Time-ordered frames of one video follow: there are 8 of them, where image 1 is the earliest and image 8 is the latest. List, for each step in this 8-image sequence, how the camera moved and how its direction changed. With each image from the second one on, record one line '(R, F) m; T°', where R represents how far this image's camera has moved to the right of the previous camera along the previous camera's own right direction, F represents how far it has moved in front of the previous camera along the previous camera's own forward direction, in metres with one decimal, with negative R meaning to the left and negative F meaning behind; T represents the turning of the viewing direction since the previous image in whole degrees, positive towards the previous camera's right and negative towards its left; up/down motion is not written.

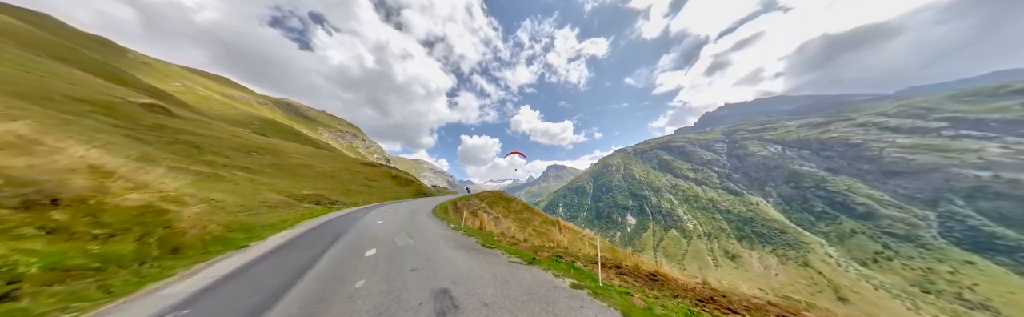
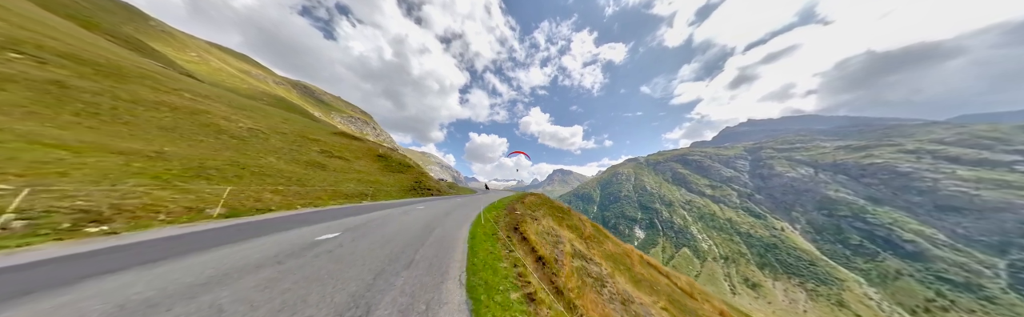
(-3.9, +7.6) m; -2°
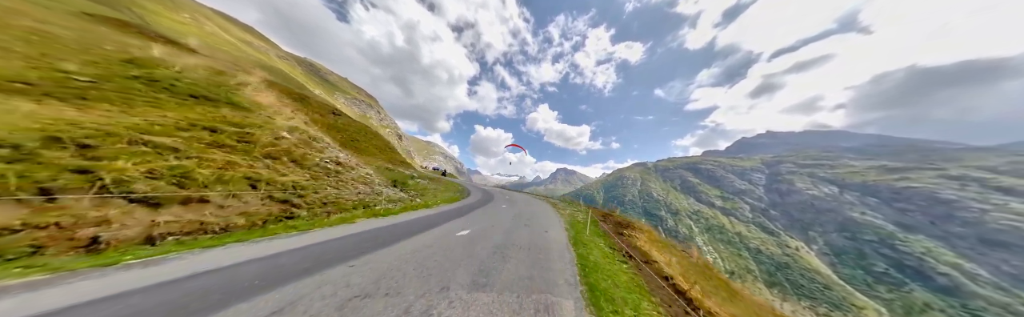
(-1.3, +7.9) m; -1°
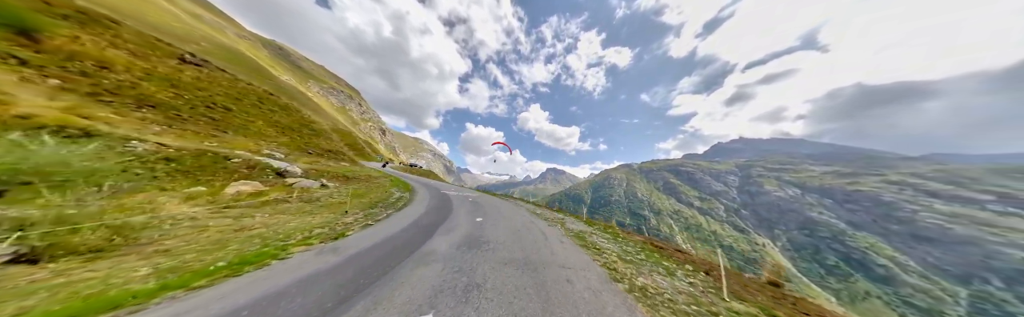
(+0.3, +4.3) m; +3°
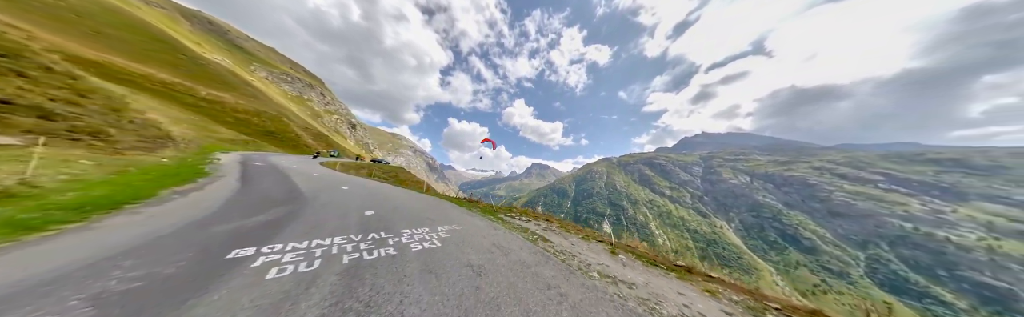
(-0.9, +5.5) m; +5°
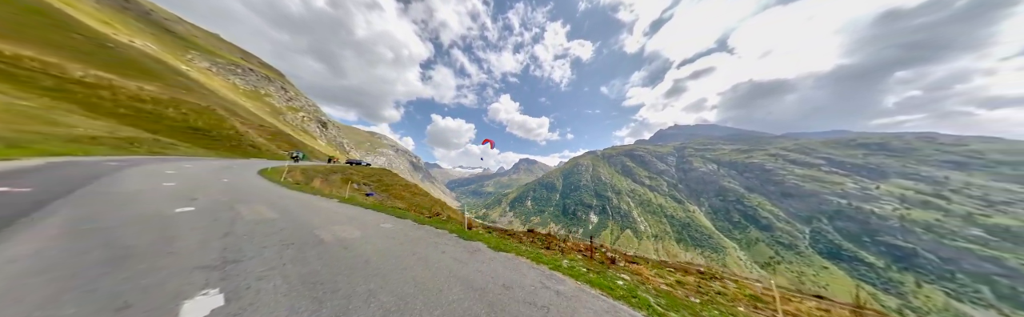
(-2.8, +3.3) m; +4°
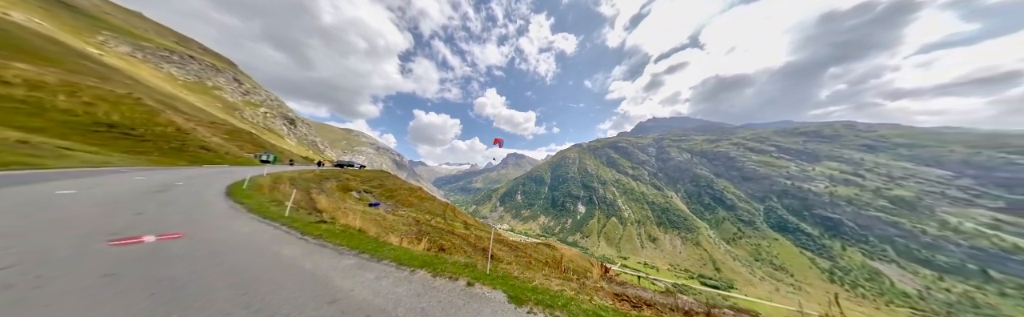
(-4.5, +2.6) m; +4°
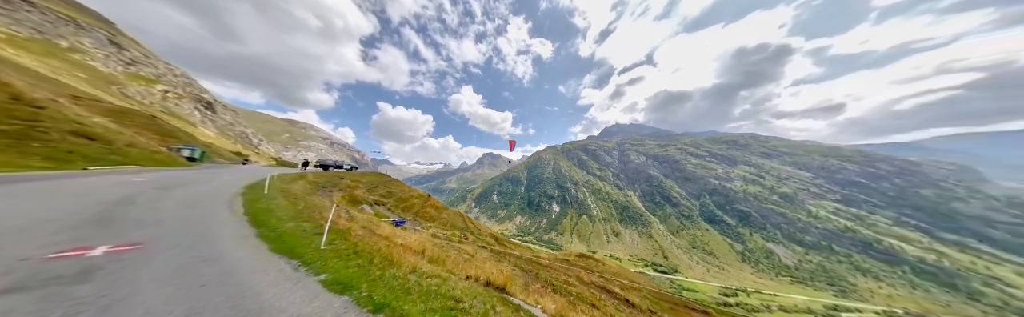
(-6.6, +2.9) m; +9°
